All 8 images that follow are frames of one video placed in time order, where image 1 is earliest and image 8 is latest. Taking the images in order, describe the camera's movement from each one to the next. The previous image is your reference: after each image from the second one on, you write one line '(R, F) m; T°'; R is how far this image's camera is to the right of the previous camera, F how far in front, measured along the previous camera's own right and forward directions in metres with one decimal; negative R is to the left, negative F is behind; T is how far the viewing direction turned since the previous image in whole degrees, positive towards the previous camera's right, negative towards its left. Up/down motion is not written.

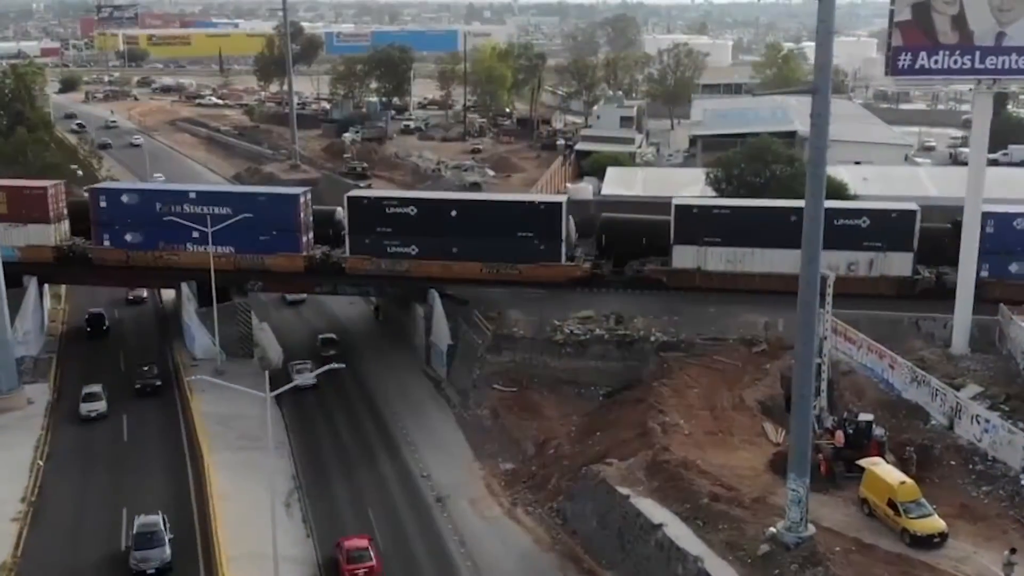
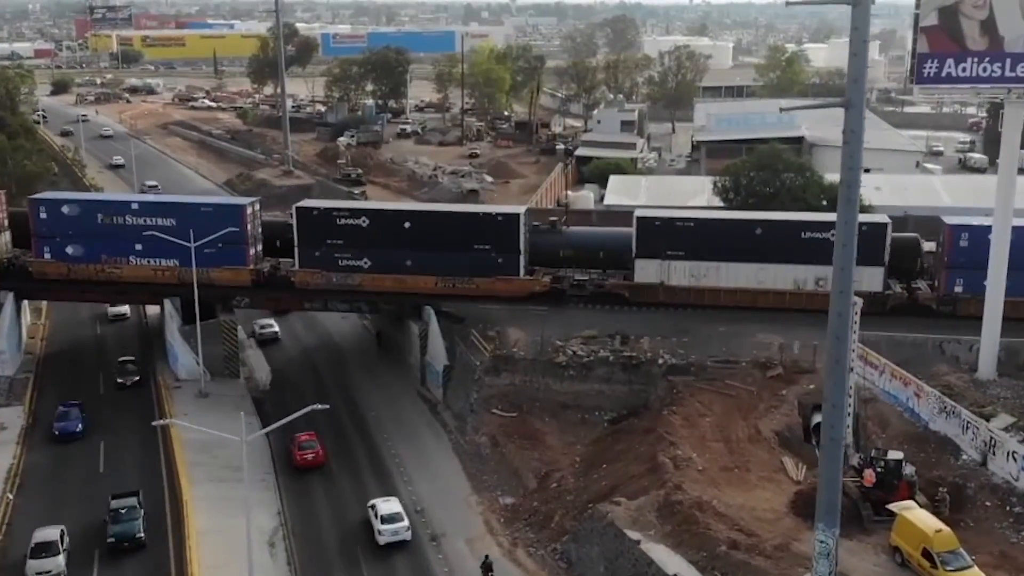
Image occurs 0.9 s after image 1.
(-0.1, +2.1) m; 0°
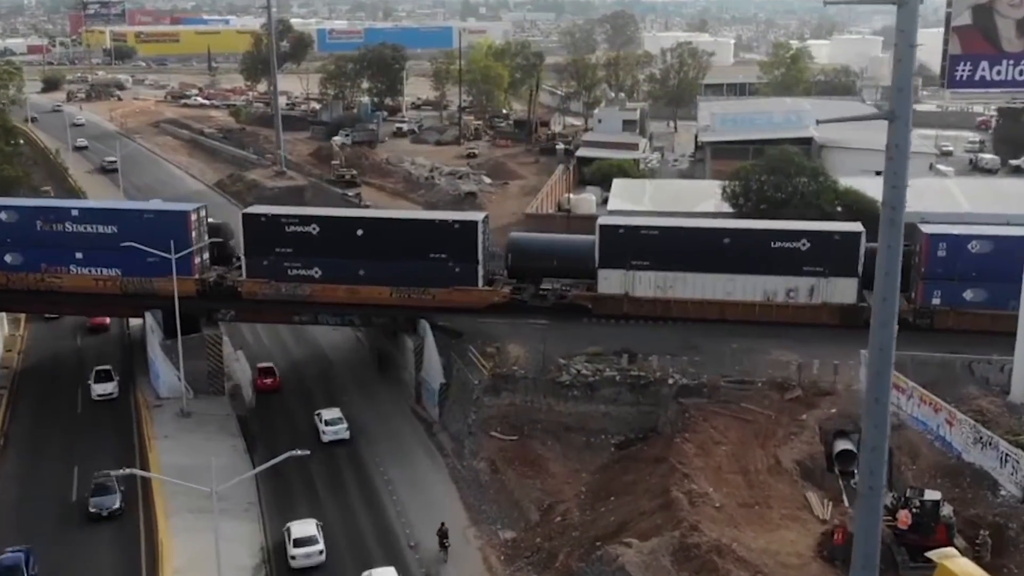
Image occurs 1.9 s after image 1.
(-0.1, +2.2) m; 0°
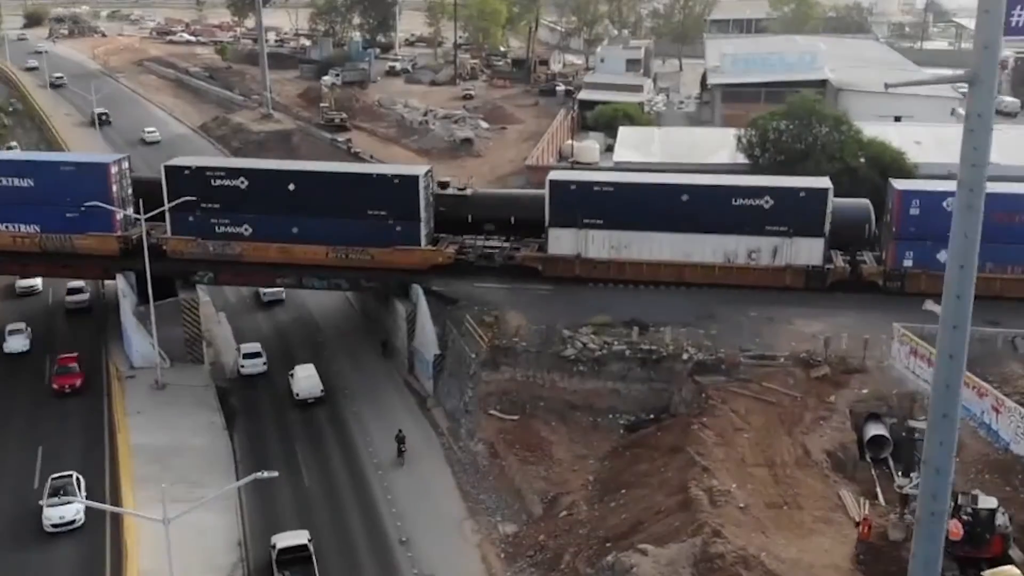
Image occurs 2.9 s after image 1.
(-0.1, +3.0) m; 0°
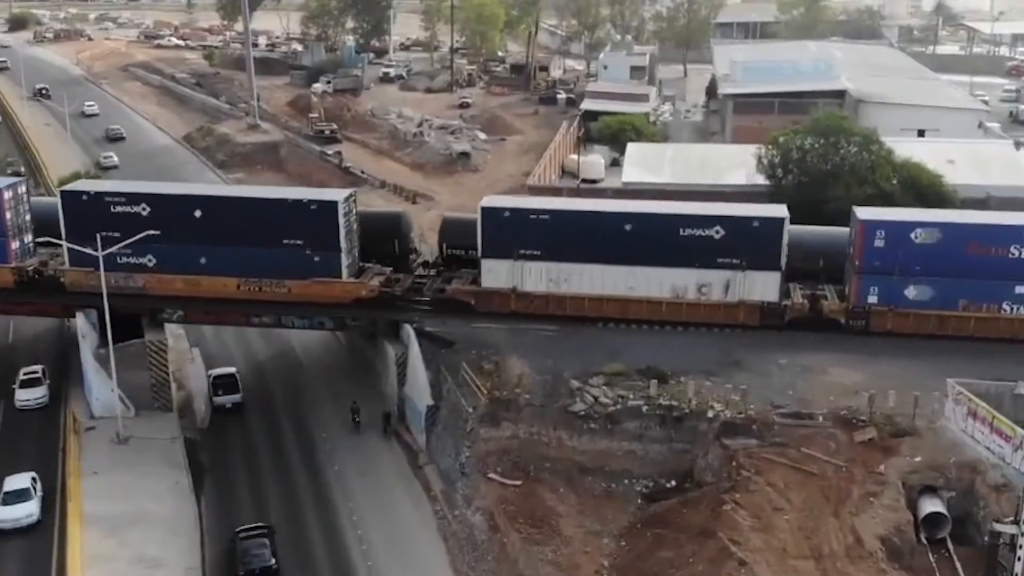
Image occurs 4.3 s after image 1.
(-0.1, +3.7) m; 0°
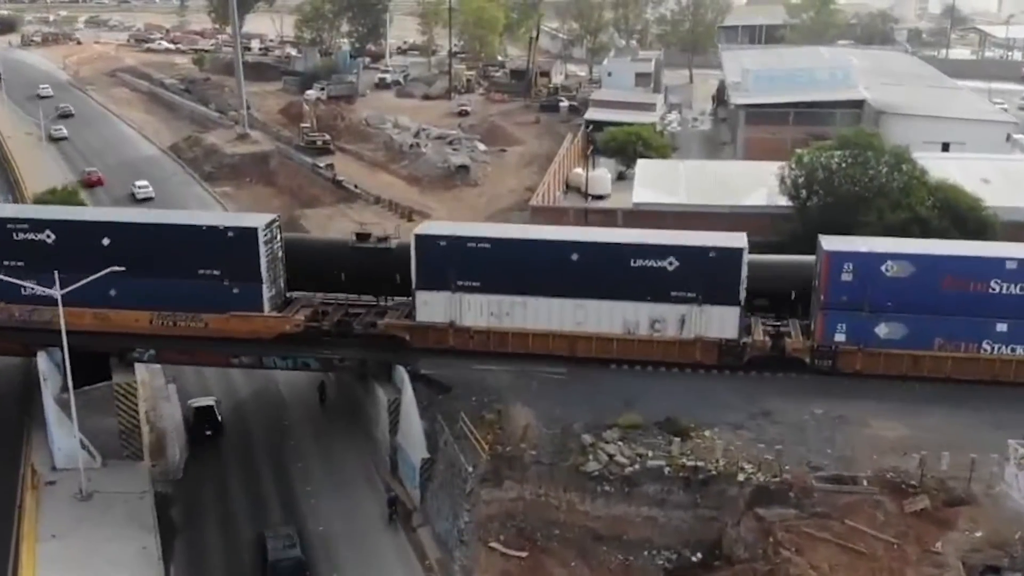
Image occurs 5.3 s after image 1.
(-0.2, +3.1) m; 0°
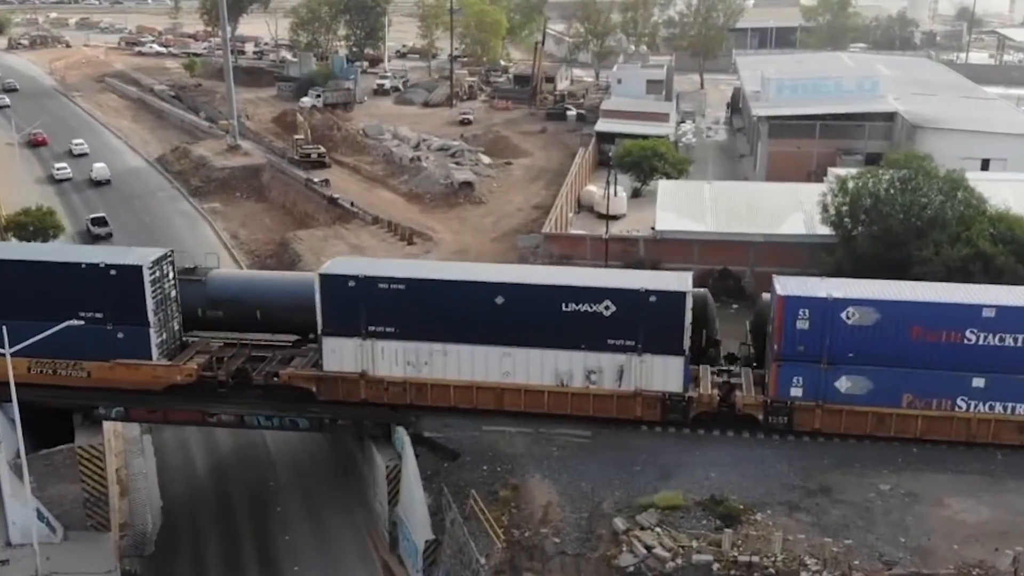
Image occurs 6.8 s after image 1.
(-0.5, +3.7) m; 0°
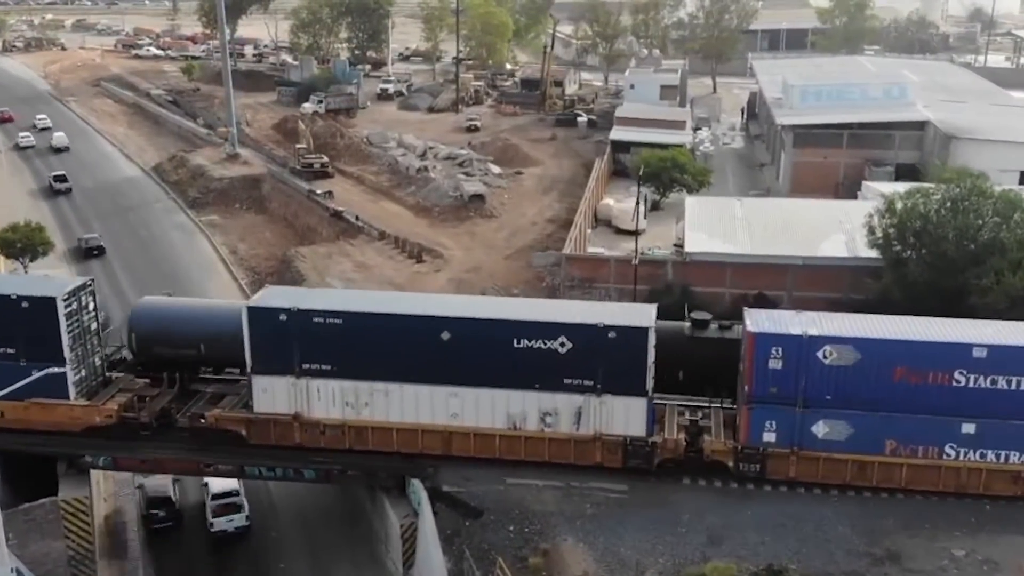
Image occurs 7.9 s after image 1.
(-0.7, +2.5) m; 0°
